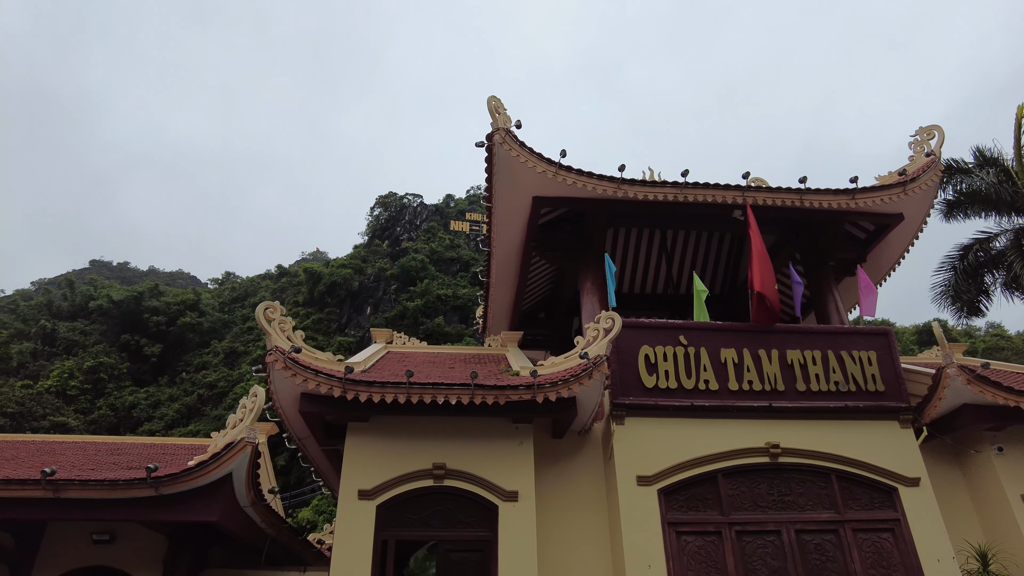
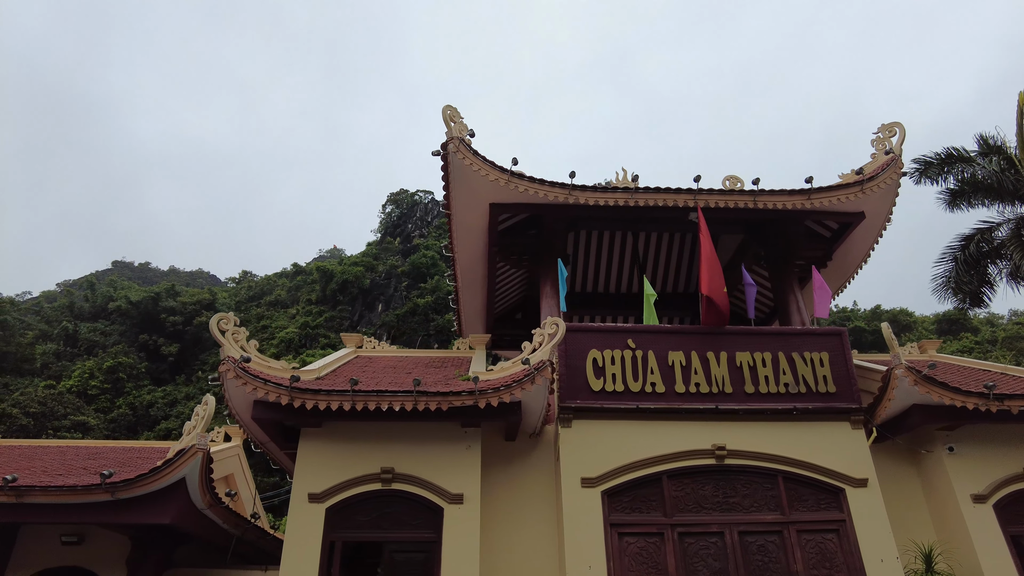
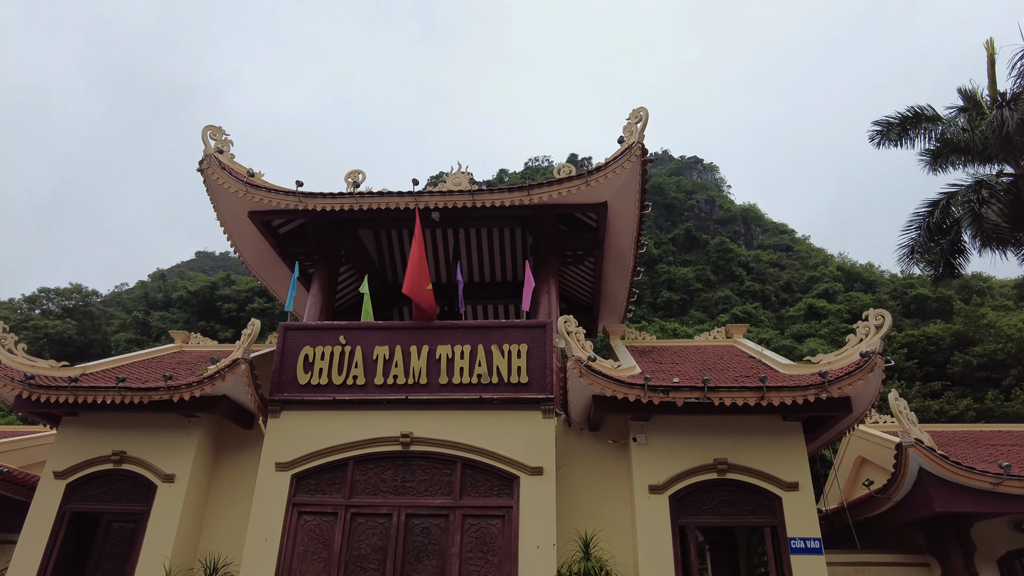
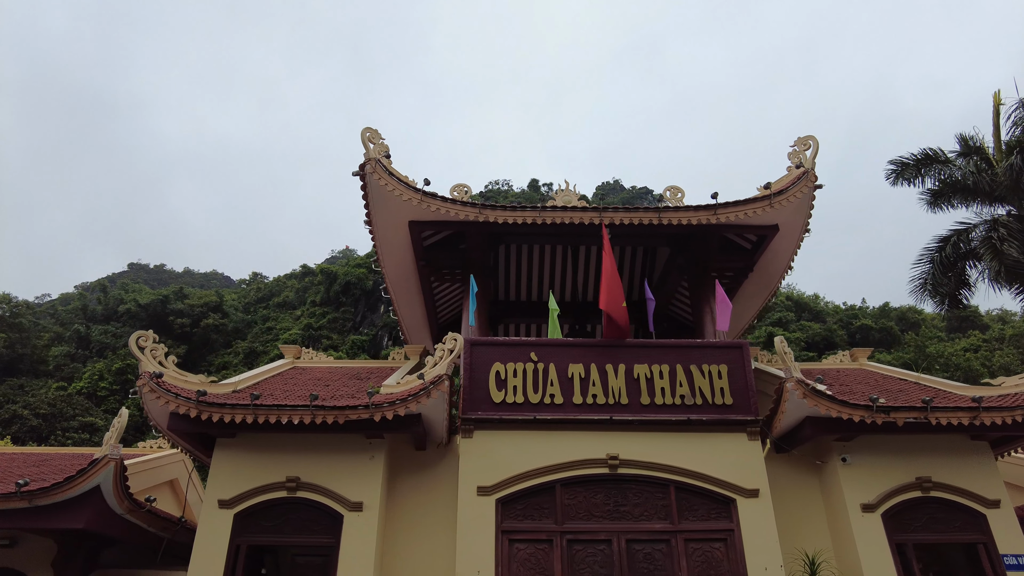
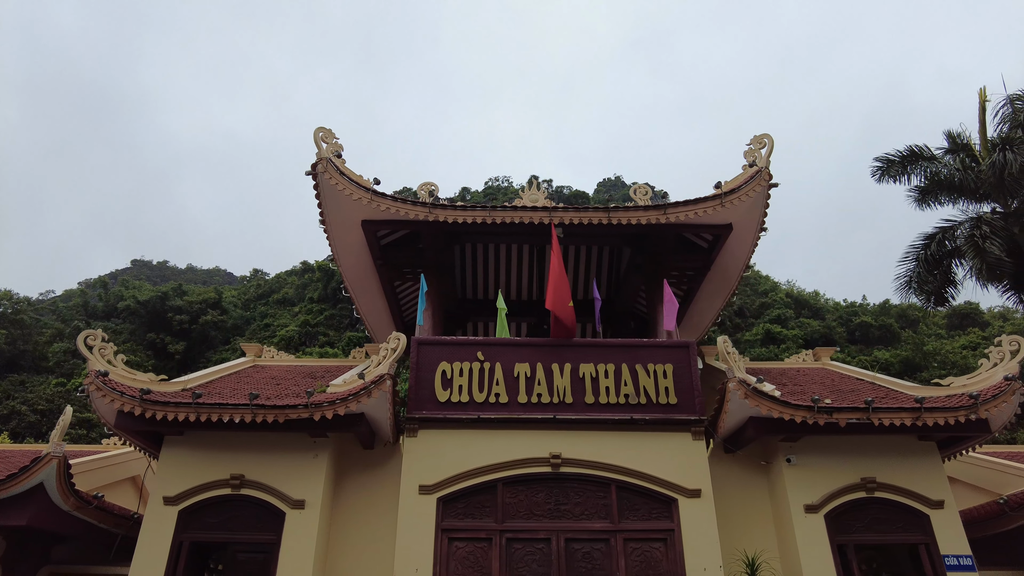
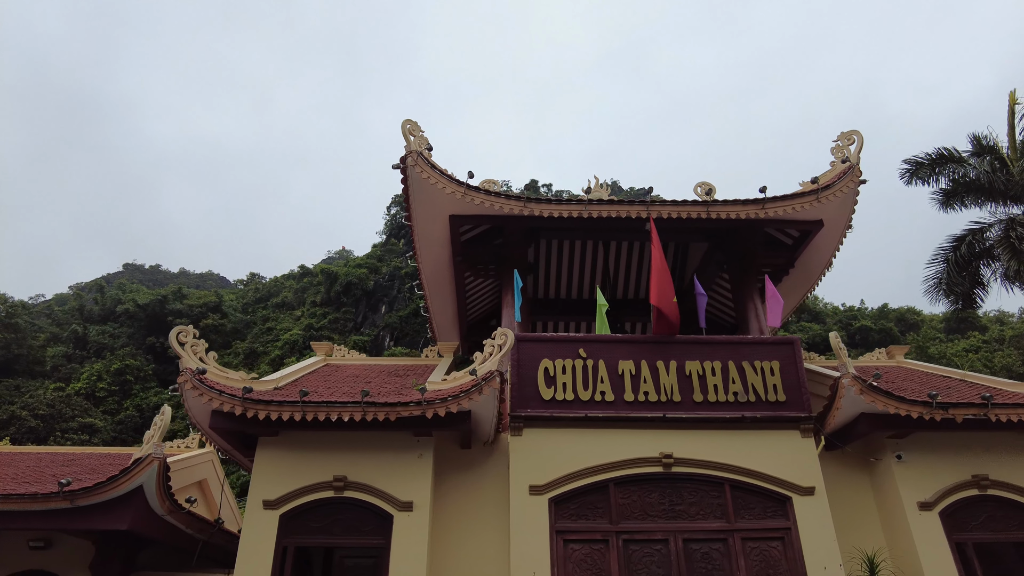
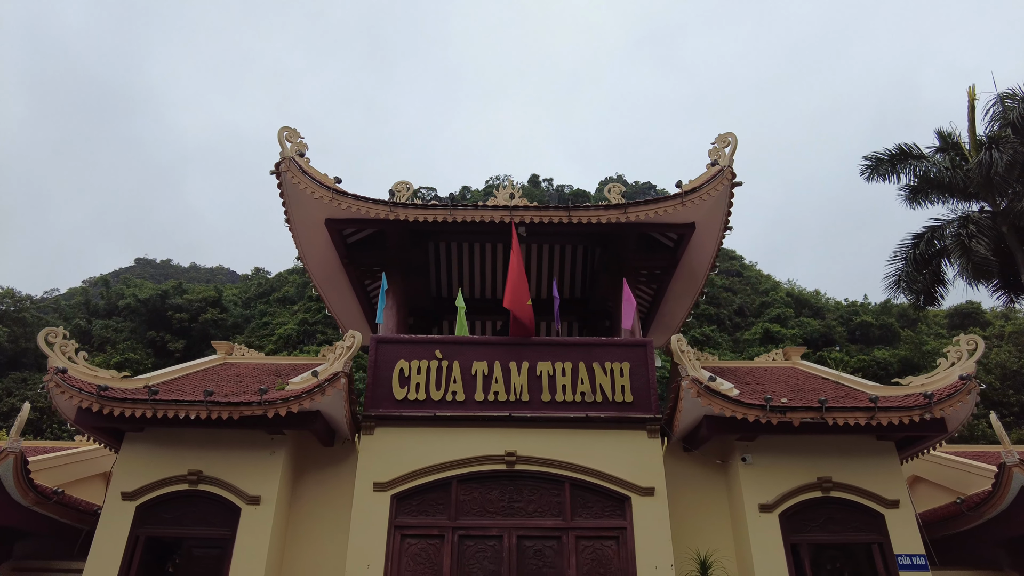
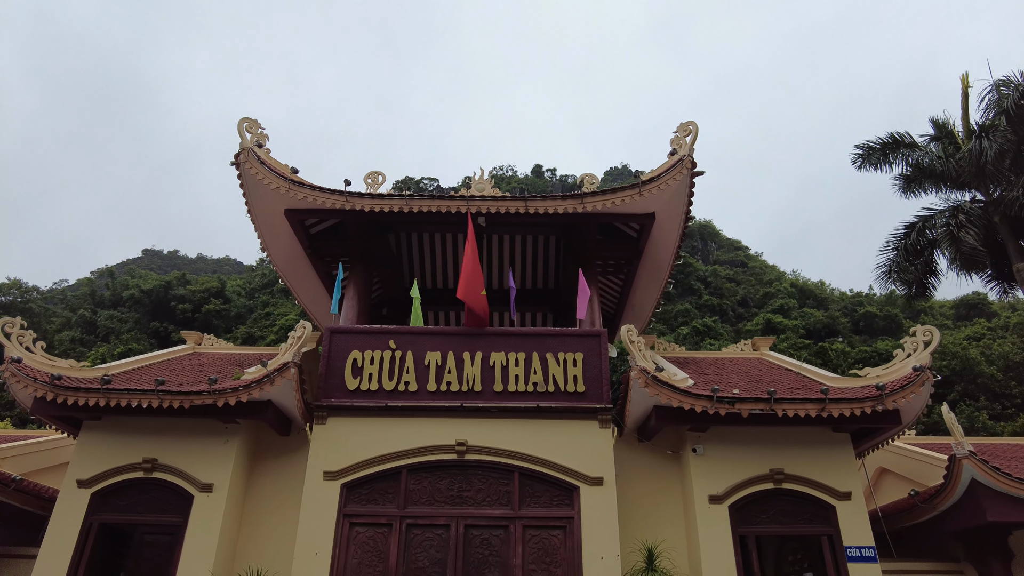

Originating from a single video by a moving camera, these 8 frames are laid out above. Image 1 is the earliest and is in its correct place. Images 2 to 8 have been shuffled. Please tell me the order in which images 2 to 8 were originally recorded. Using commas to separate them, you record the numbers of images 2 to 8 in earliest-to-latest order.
2, 6, 4, 5, 7, 8, 3
